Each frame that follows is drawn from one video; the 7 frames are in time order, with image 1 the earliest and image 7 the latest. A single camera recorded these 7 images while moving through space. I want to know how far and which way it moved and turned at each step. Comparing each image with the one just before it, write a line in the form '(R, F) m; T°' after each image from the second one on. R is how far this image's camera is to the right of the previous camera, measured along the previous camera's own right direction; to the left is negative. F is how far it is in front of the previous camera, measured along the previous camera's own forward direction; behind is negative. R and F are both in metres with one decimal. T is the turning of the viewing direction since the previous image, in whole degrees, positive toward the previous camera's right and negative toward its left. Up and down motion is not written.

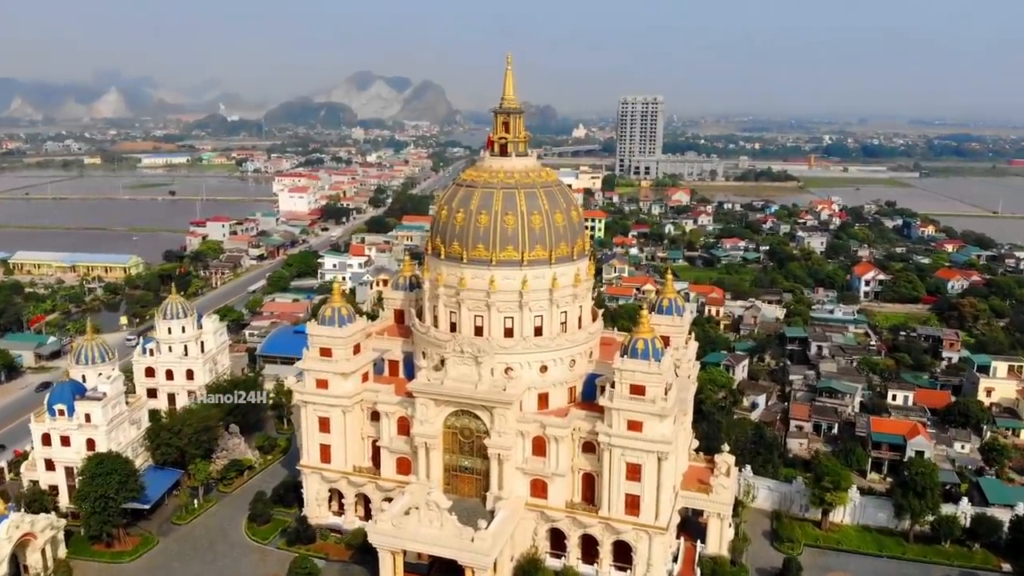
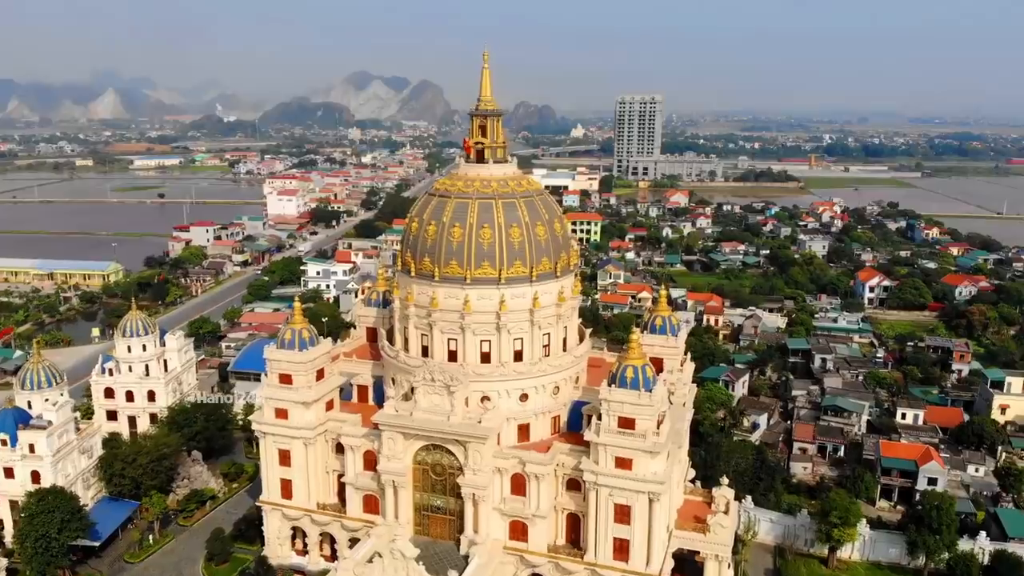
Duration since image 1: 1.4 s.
(+0.8, +2.9) m; 0°
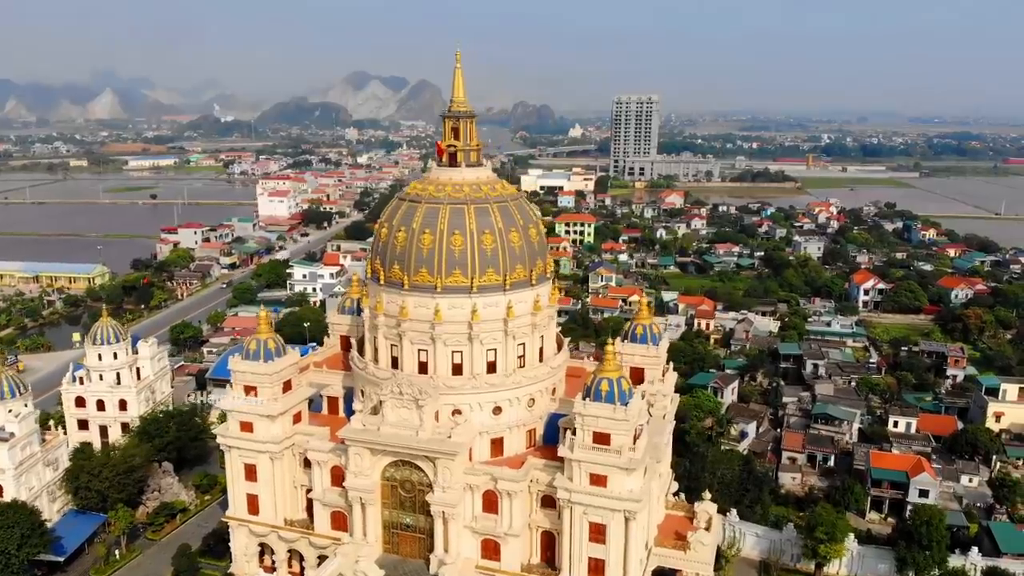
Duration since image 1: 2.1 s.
(+0.9, +1.1) m; 0°
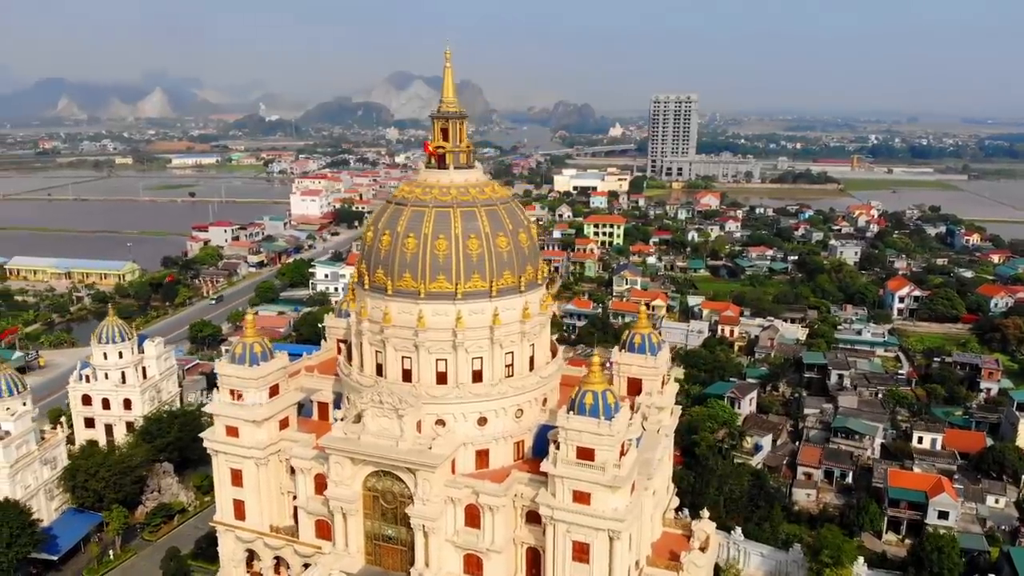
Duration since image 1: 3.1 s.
(+1.8, +1.0) m; -3°
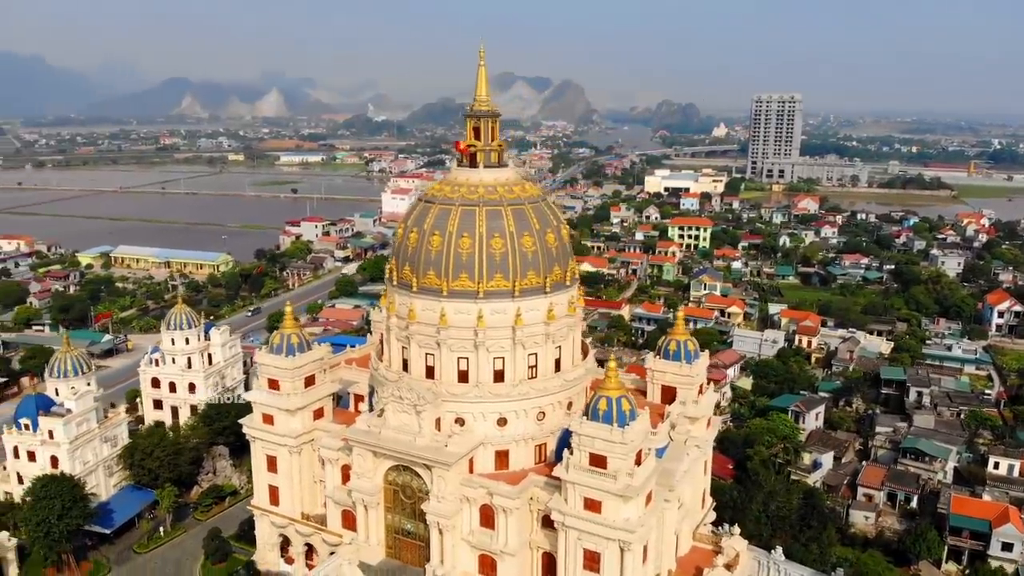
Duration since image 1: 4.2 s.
(+2.5, +0.4) m; -7°
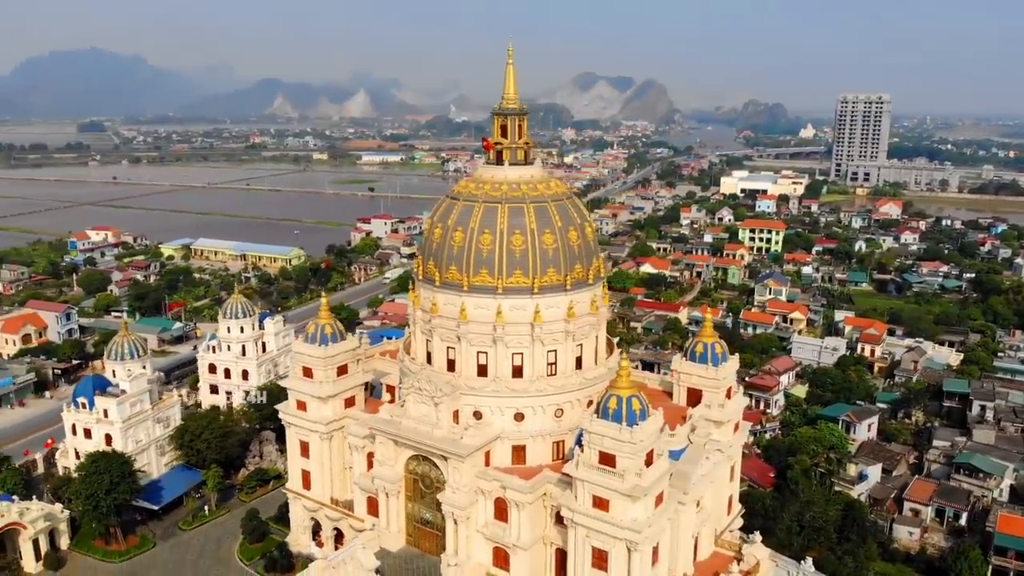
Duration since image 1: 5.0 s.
(+1.9, -0.2) m; -6°
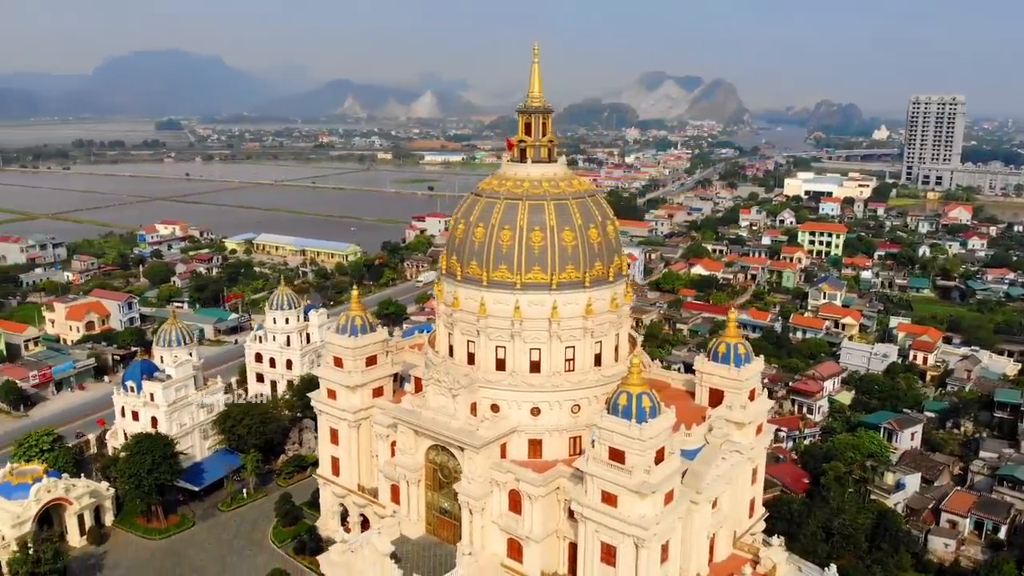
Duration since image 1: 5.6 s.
(+1.5, -0.4) m; -4°
